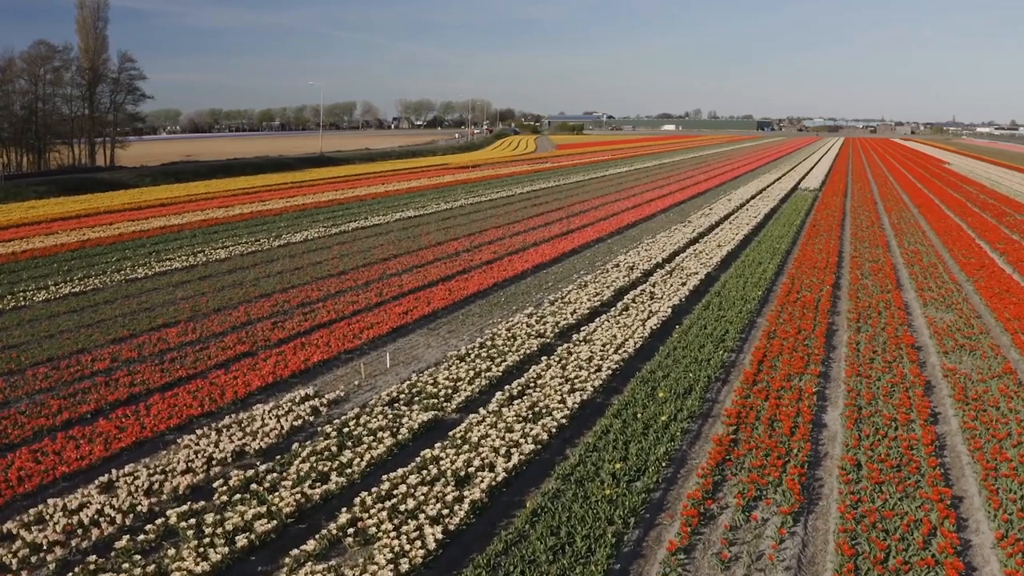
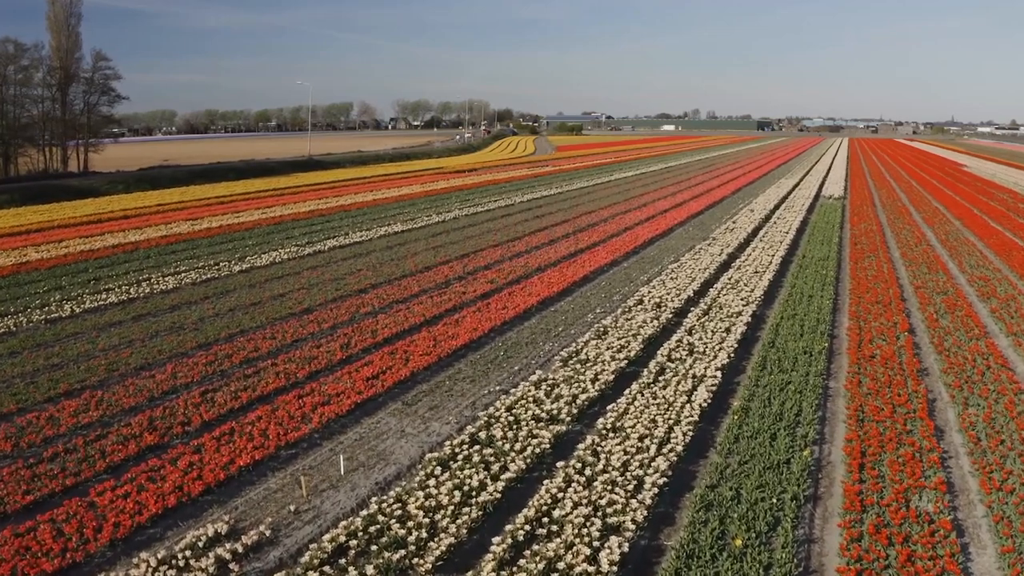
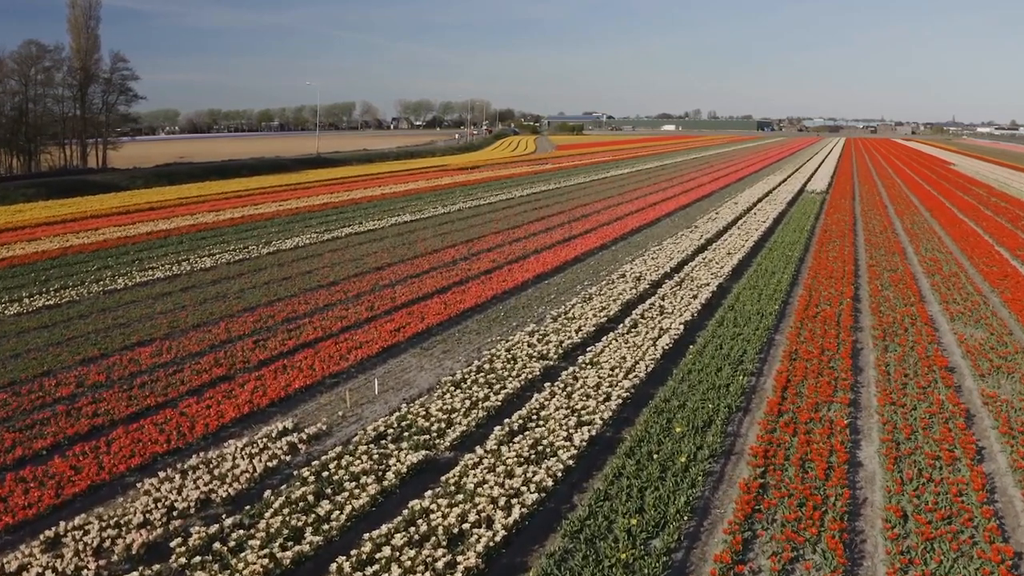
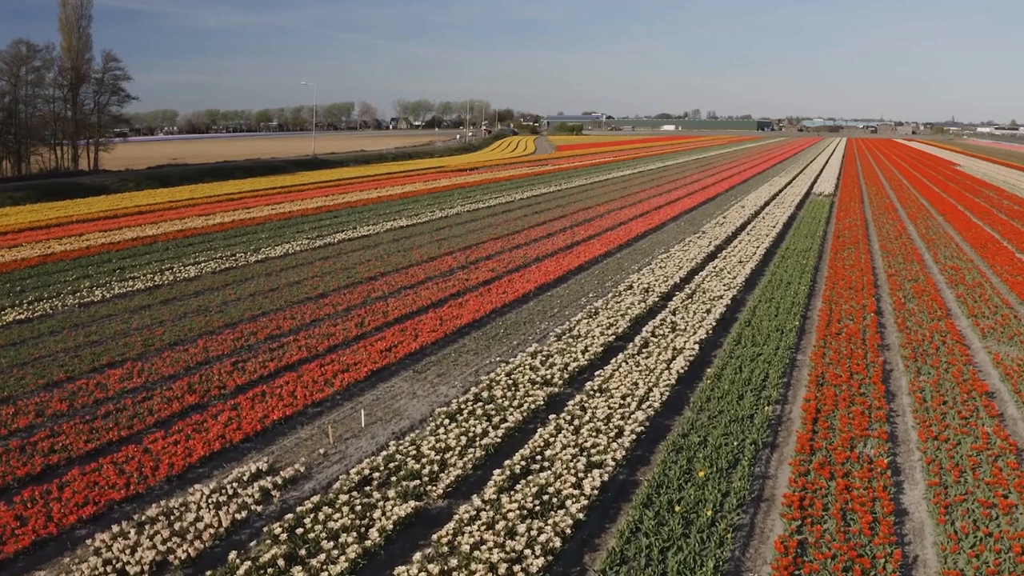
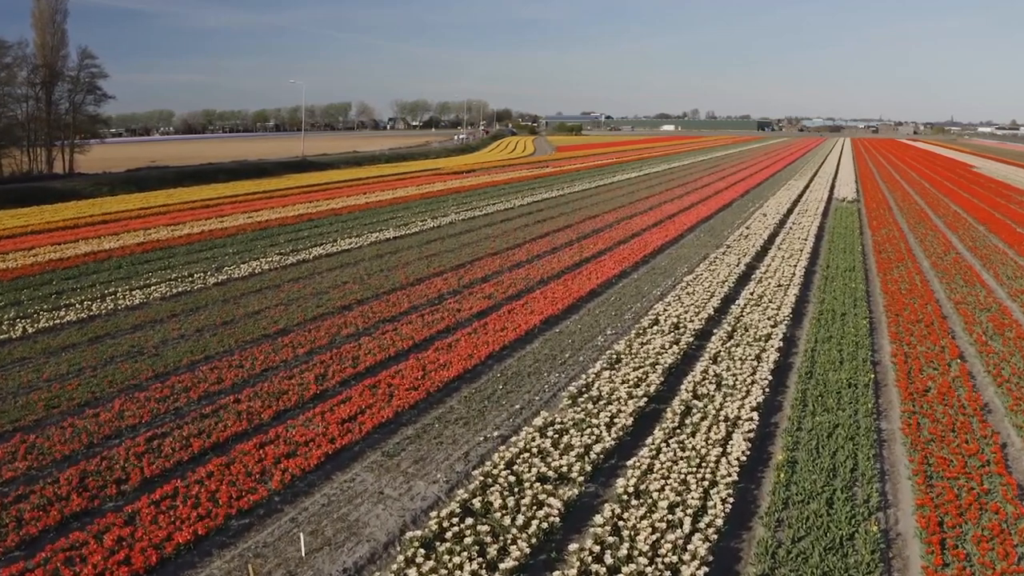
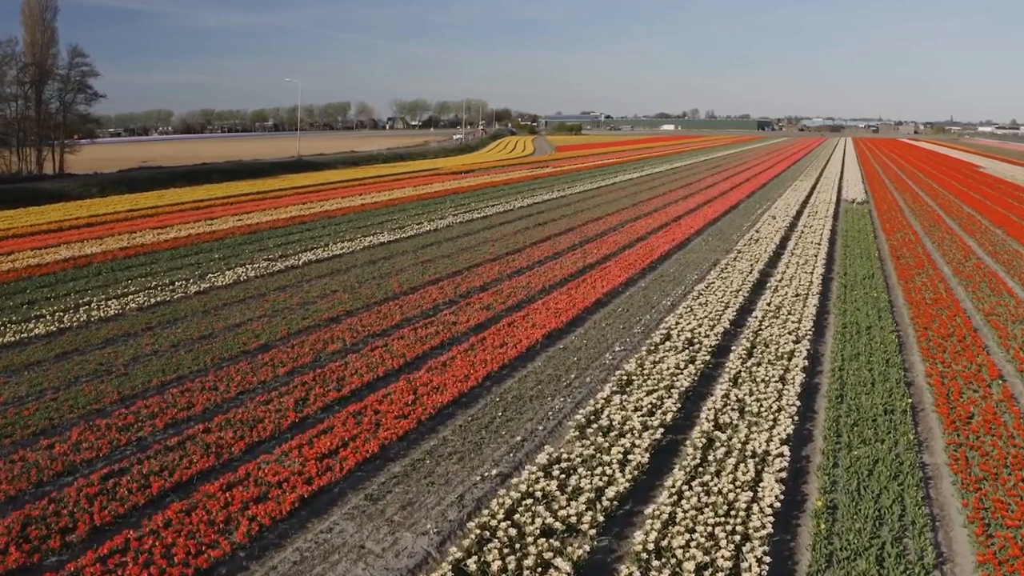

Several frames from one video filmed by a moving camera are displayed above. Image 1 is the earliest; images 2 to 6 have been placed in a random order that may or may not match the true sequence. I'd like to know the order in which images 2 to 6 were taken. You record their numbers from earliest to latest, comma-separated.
3, 4, 2, 5, 6
